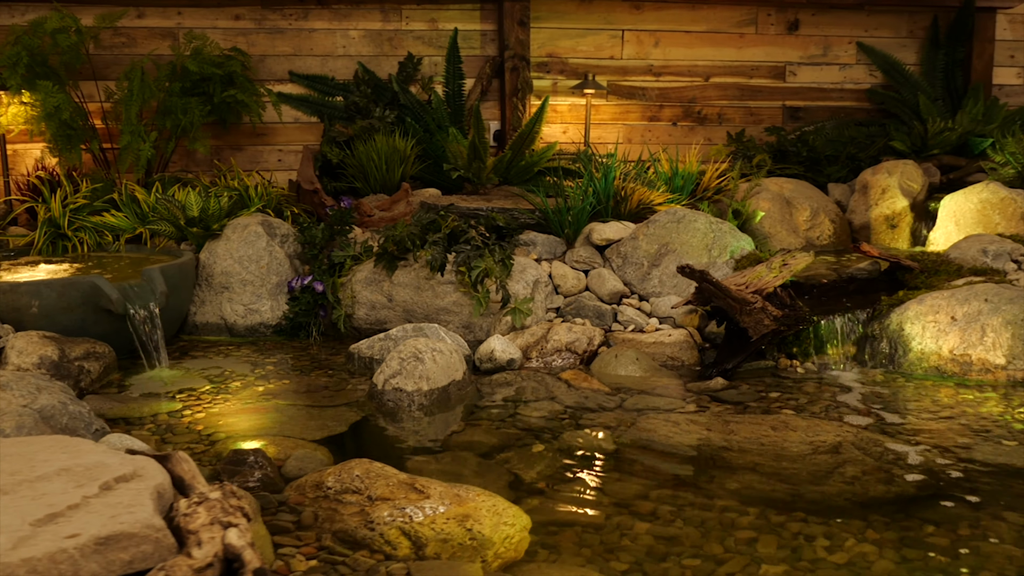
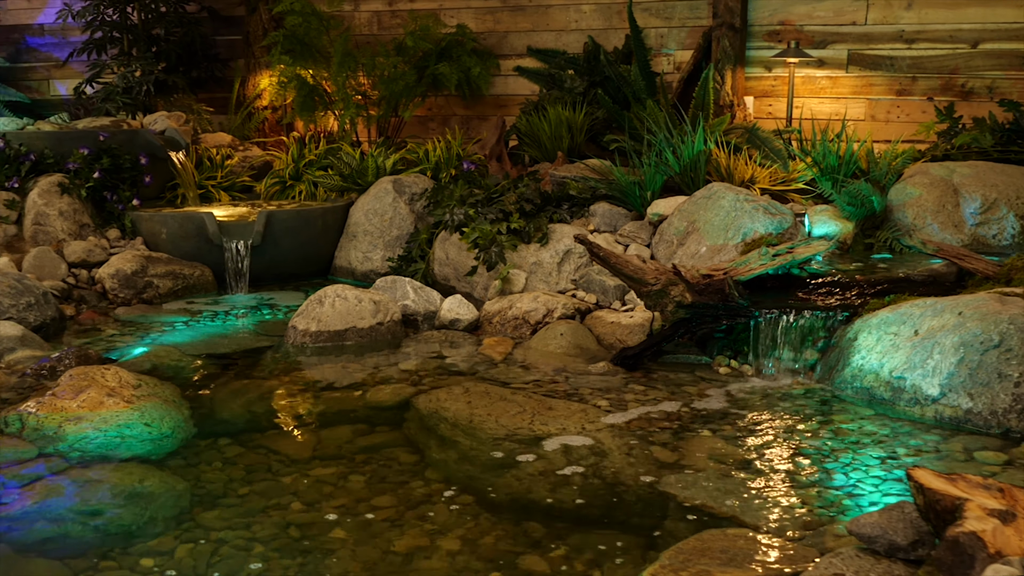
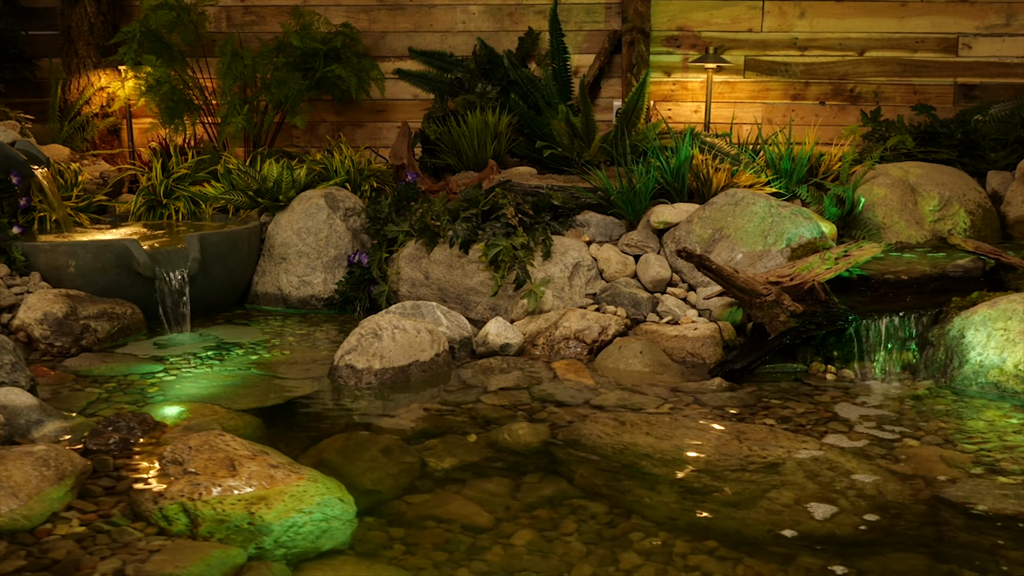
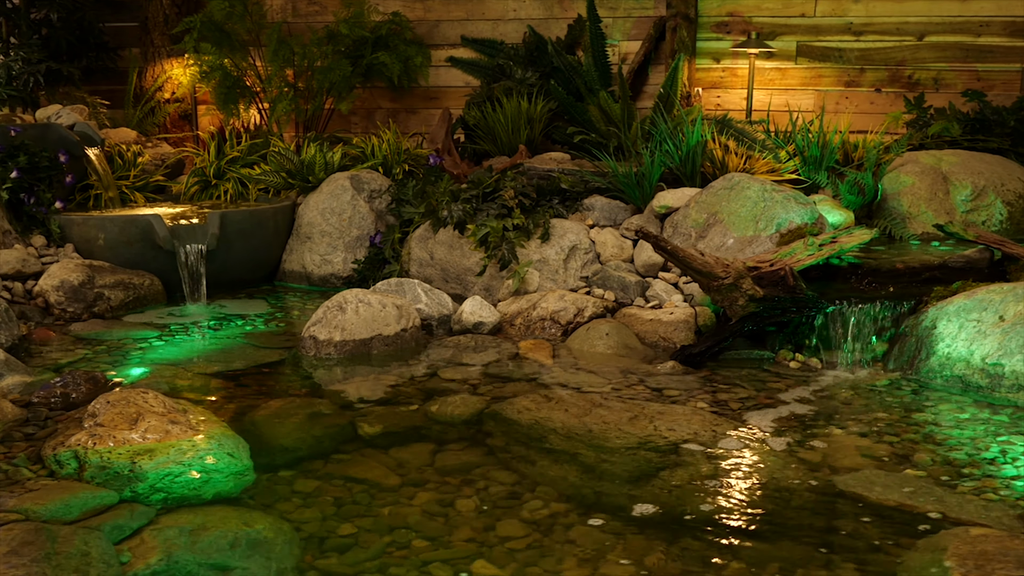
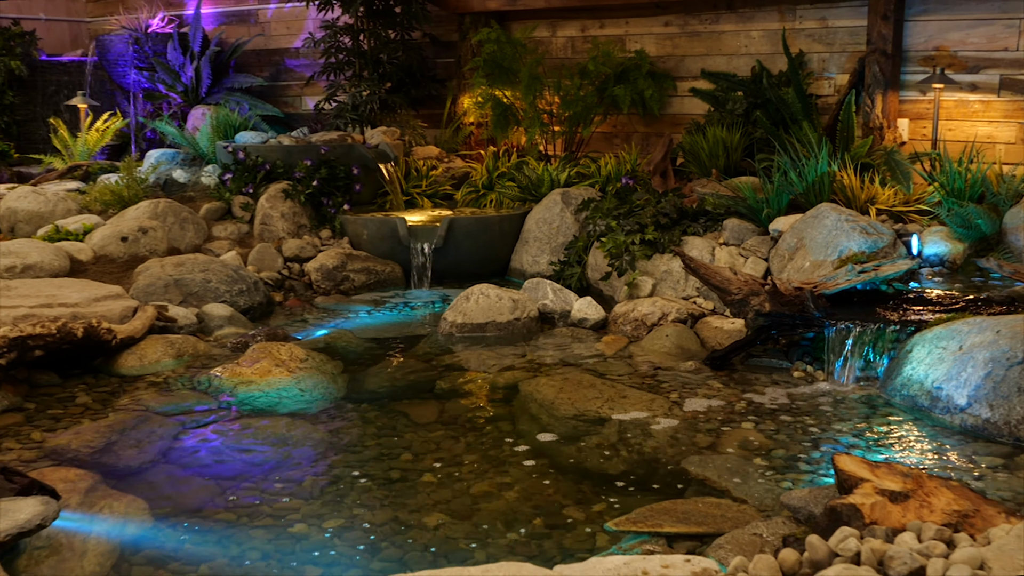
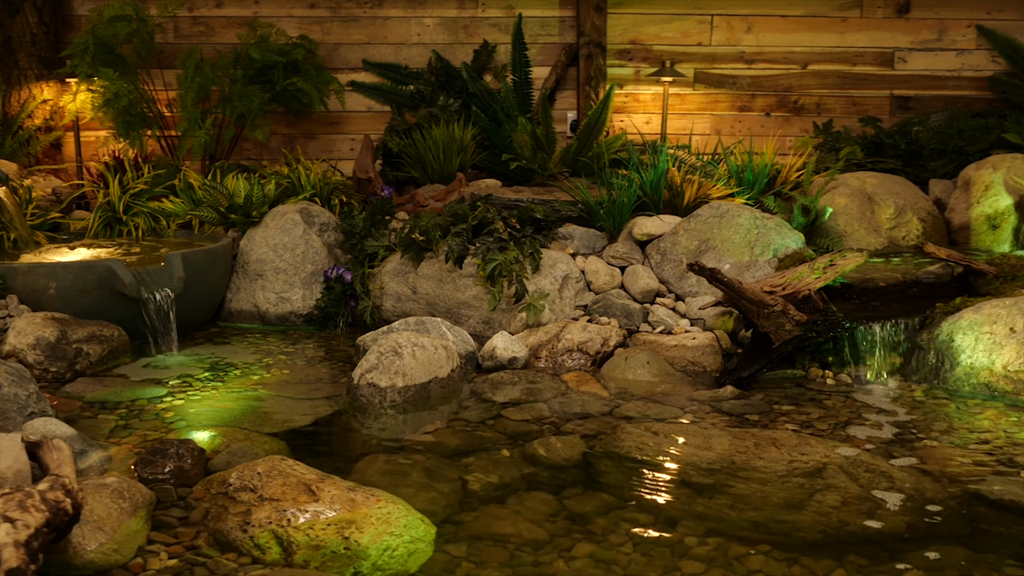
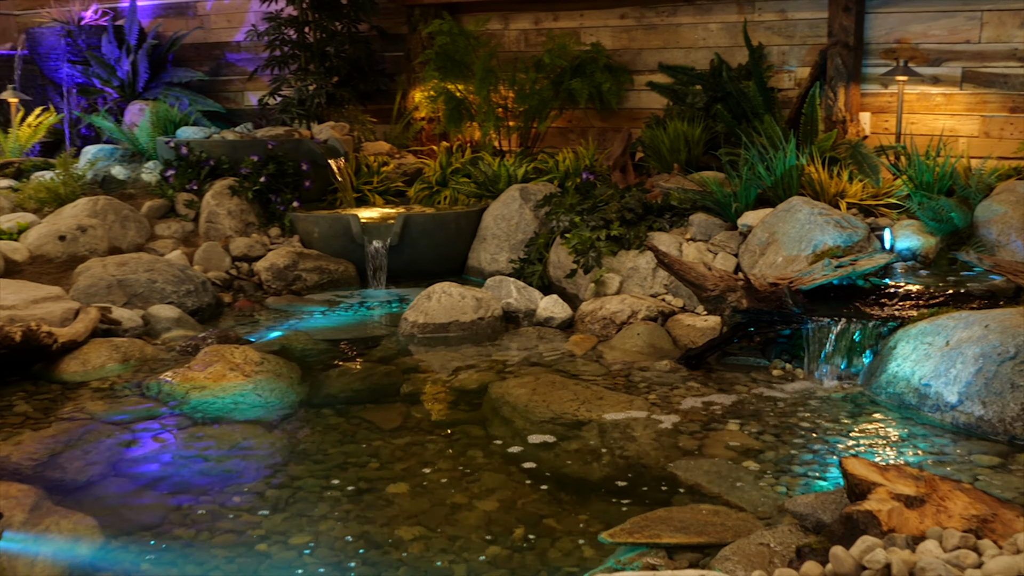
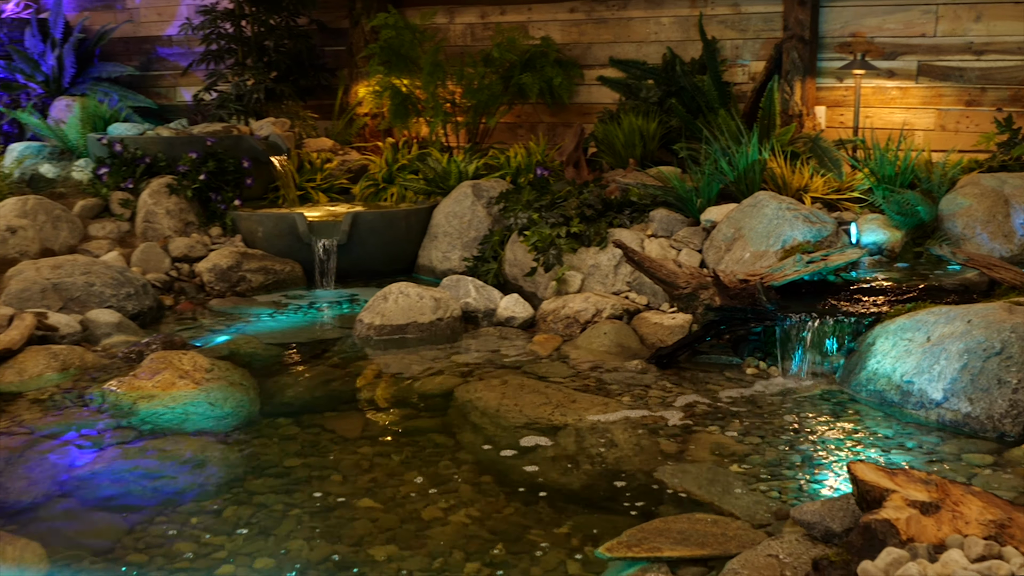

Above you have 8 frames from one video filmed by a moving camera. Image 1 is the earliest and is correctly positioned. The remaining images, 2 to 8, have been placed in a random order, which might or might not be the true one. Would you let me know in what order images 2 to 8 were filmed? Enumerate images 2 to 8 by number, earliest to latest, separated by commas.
6, 3, 4, 2, 8, 7, 5
